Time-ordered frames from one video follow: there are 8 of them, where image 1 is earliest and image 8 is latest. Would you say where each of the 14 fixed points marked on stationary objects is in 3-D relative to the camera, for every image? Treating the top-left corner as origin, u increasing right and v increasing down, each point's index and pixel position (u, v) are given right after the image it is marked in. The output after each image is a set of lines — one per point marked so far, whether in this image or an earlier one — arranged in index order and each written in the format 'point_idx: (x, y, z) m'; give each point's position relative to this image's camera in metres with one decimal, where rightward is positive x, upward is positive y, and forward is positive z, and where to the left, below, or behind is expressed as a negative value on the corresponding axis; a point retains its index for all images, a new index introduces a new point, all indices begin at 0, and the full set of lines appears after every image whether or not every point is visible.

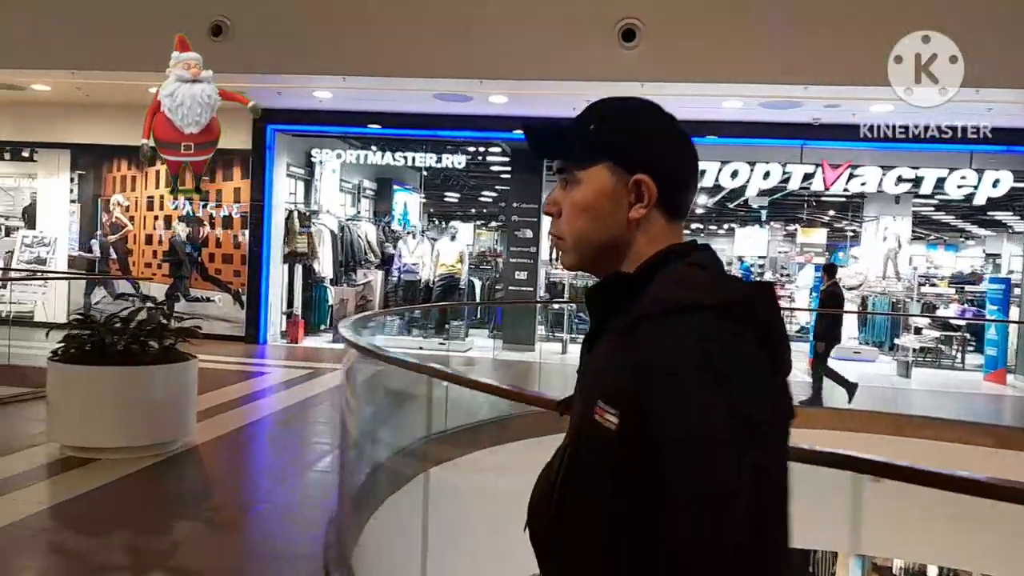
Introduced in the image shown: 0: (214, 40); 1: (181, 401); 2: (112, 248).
0: (-2.7, +2.3, +6.7) m
1: (-1.8, -0.6, +4.1) m
2: (-5.0, +0.5, +9.1) m
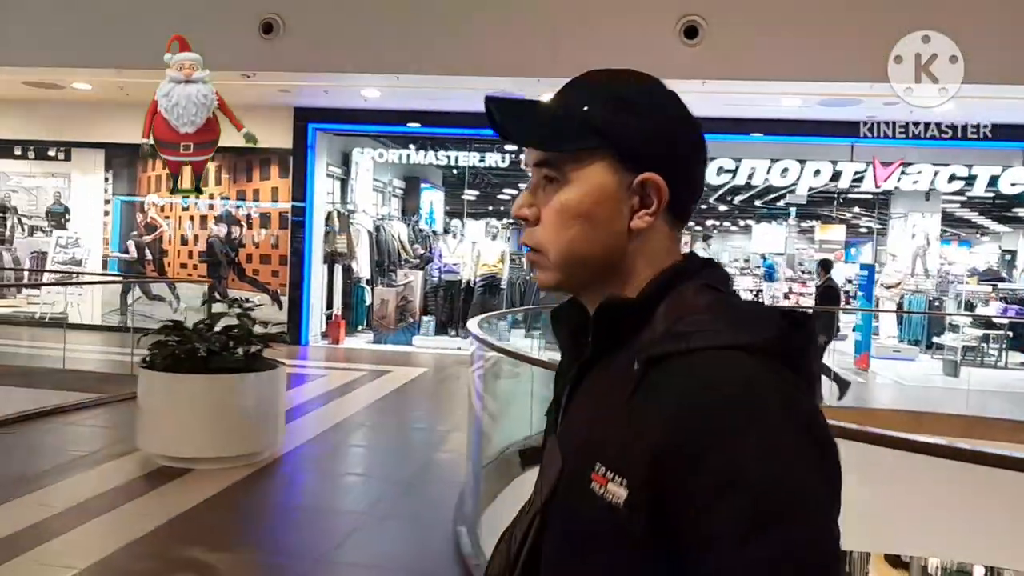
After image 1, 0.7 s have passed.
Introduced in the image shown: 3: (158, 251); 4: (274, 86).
0: (-2.2, +2.3, +6.5) m
1: (-1.3, -0.7, +4.0) m
2: (-4.5, +0.5, +9.0) m
3: (-4.4, +0.5, +9.1) m
4: (-2.3, +2.0, +7.2) m
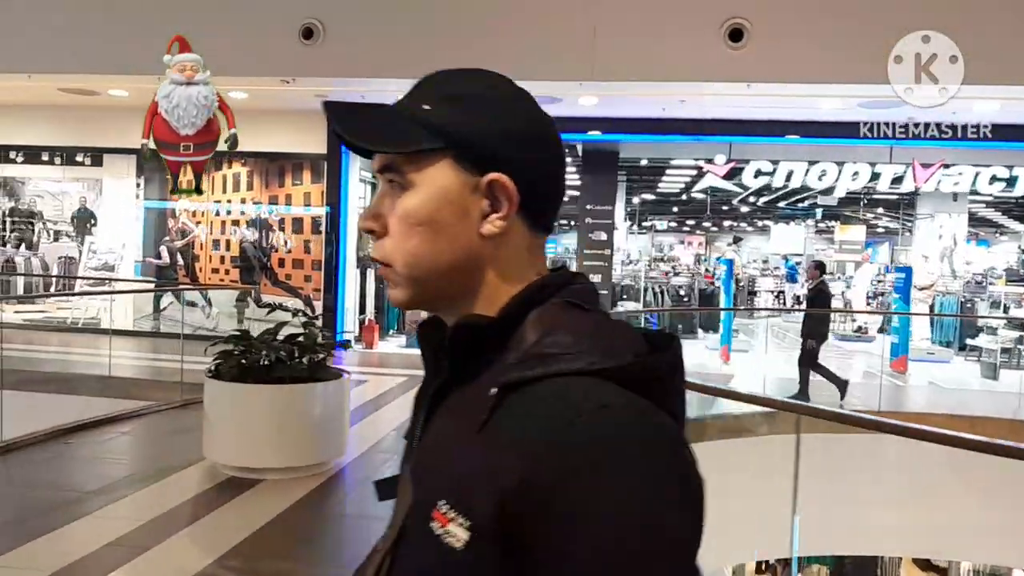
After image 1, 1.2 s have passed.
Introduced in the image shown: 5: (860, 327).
0: (-1.9, +2.2, +6.5) m
1: (-1.0, -0.7, +3.9) m
2: (-4.1, +0.4, +9.0) m
3: (-4.0, +0.4, +9.1) m
4: (-2.0, +2.0, +7.2) m
5: (+3.8, -0.4, +8.3) m
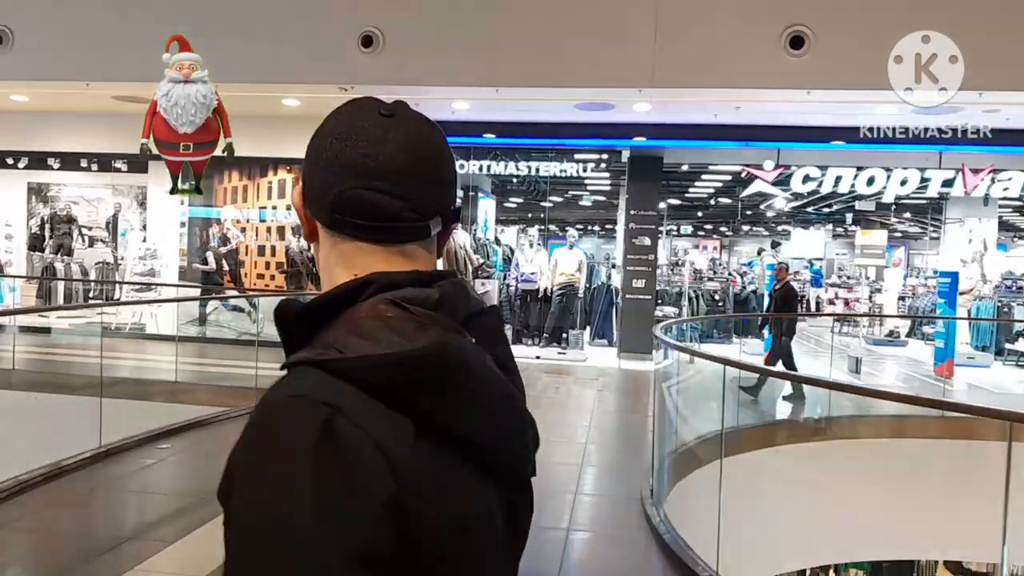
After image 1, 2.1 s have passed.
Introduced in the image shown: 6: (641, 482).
0: (-1.3, +2.2, +6.6) m
1: (-0.4, -0.7, +4.0) m
2: (-3.6, +0.3, +9.1) m
3: (-3.5, +0.3, +9.2) m
4: (-1.5, +1.9, +7.3) m
5: (+4.3, -0.5, +8.4) m
6: (+0.9, -1.3, +4.9) m
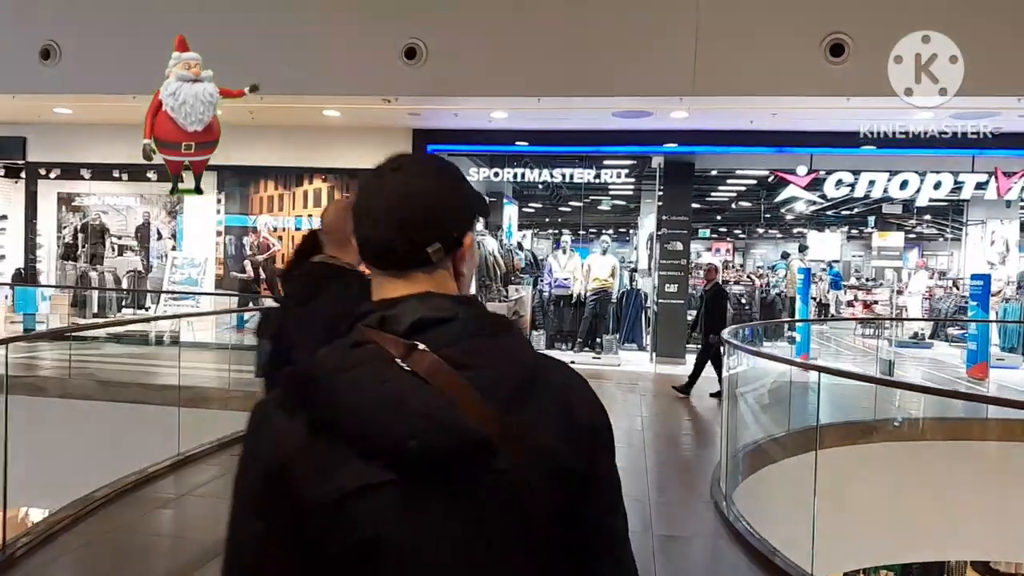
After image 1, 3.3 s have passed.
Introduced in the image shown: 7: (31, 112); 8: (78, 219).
0: (-1.0, +2.1, +6.7) m
1: (-0.1, -0.8, +4.1) m
2: (-3.2, +0.2, +9.2) m
3: (-3.1, +0.2, +9.3) m
4: (-1.1, +1.8, +7.4) m
5: (+4.7, -0.5, +8.4) m
6: (+1.3, -1.3, +5.0) m
7: (-5.5, +2.0, +8.3) m
8: (-5.9, +0.9, +9.8) m
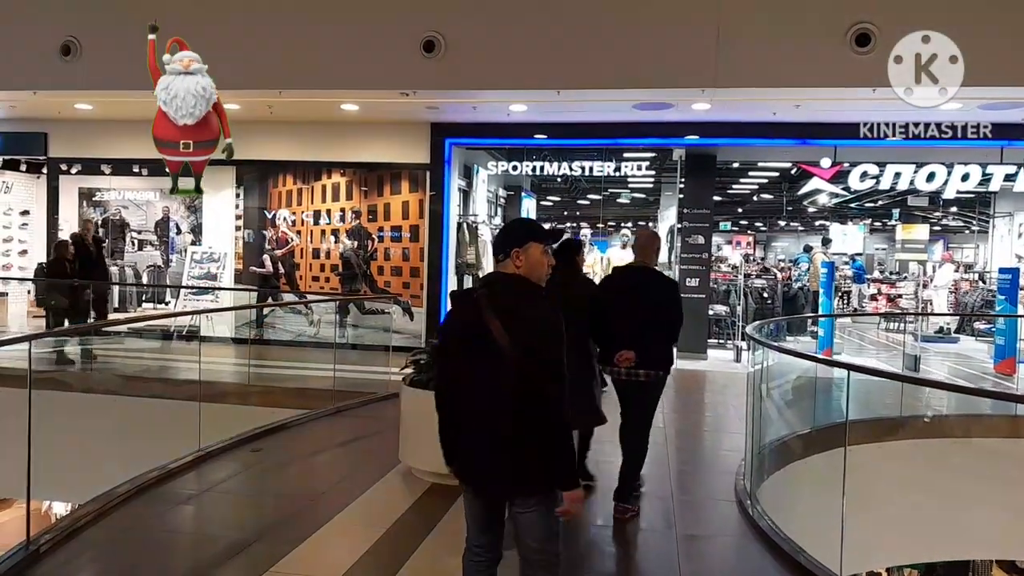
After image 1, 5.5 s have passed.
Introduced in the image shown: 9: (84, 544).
0: (-0.8, +2.1, +6.6) m
1: (+0.1, -0.8, +4.0) m
2: (-3.0, +0.3, +9.2) m
3: (-2.9, +0.3, +9.3) m
4: (-0.9, +1.9, +7.3) m
5: (+5.0, -0.5, +8.3) m
6: (+1.4, -1.3, +4.9) m
7: (-5.3, +2.1, +8.4) m
8: (-5.6, +1.0, +9.9) m
9: (-2.1, -1.2, +3.5) m
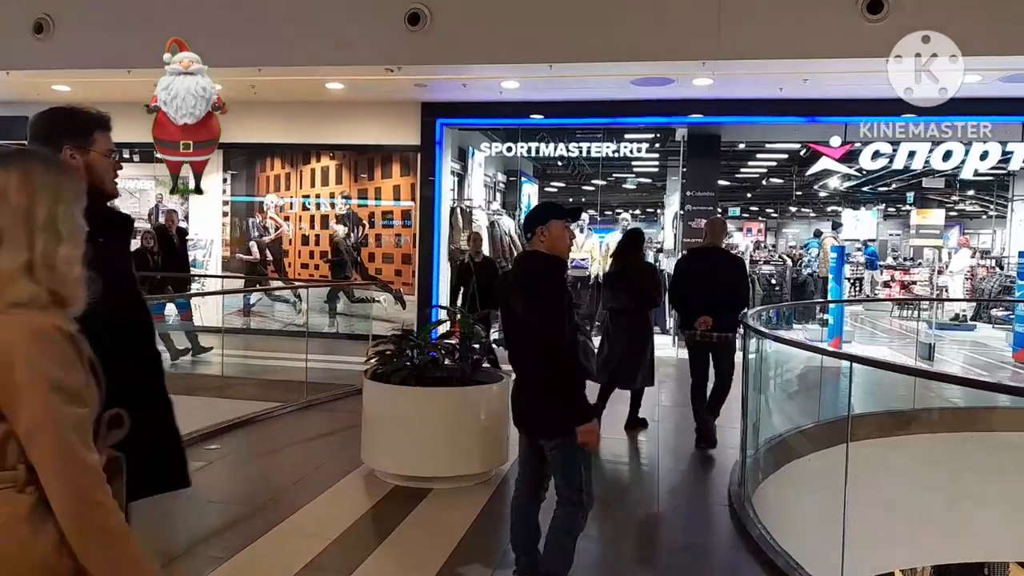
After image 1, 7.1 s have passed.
0: (-0.9, +2.3, +6.3) m
1: (-0.1, -0.7, +3.7) m
2: (-3.0, +0.5, +8.9) m
3: (-2.9, +0.5, +9.0) m
4: (-1.0, +2.0, +7.0) m
5: (+4.9, -0.3, +7.9) m
6: (+1.3, -1.2, +4.6) m
7: (-5.4, +2.2, +8.1) m
8: (-5.7, +1.2, +9.6) m
9: (-2.2, -1.2, +3.2) m
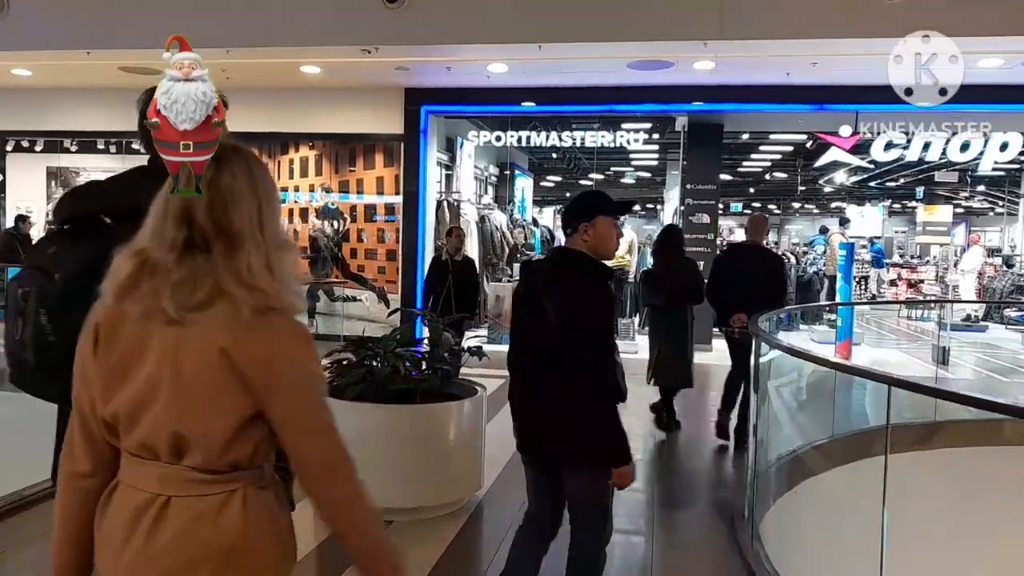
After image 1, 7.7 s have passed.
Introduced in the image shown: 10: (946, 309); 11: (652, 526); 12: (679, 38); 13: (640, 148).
0: (-1.0, +2.3, +5.8) m
1: (-0.2, -0.7, +3.3) m
2: (-3.1, +0.5, +8.5) m
3: (-3.0, +0.5, +8.5) m
4: (-1.1, +2.0, +6.5) m
5: (+4.8, -0.3, +7.4) m
6: (+1.2, -1.2, +4.1) m
7: (-5.5, +2.3, +7.6) m
8: (-5.8, +1.2, +9.2) m
9: (-2.3, -1.2, +2.7) m
10: (+4.4, -0.2, +7.2) m
11: (+0.7, -1.2, +3.8) m
12: (+1.3, +1.9, +5.6) m
13: (+1.4, +1.6, +8.2) m
